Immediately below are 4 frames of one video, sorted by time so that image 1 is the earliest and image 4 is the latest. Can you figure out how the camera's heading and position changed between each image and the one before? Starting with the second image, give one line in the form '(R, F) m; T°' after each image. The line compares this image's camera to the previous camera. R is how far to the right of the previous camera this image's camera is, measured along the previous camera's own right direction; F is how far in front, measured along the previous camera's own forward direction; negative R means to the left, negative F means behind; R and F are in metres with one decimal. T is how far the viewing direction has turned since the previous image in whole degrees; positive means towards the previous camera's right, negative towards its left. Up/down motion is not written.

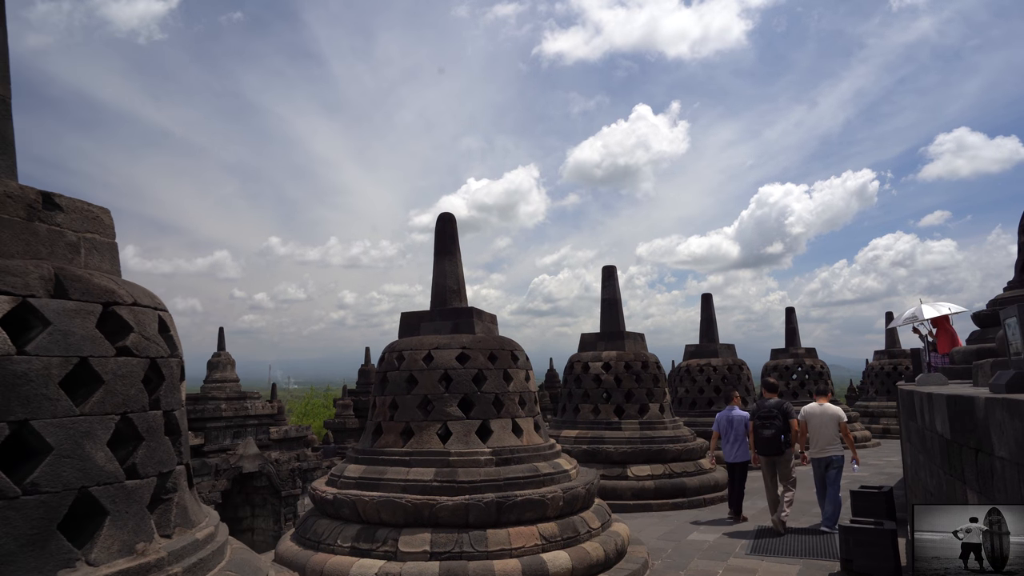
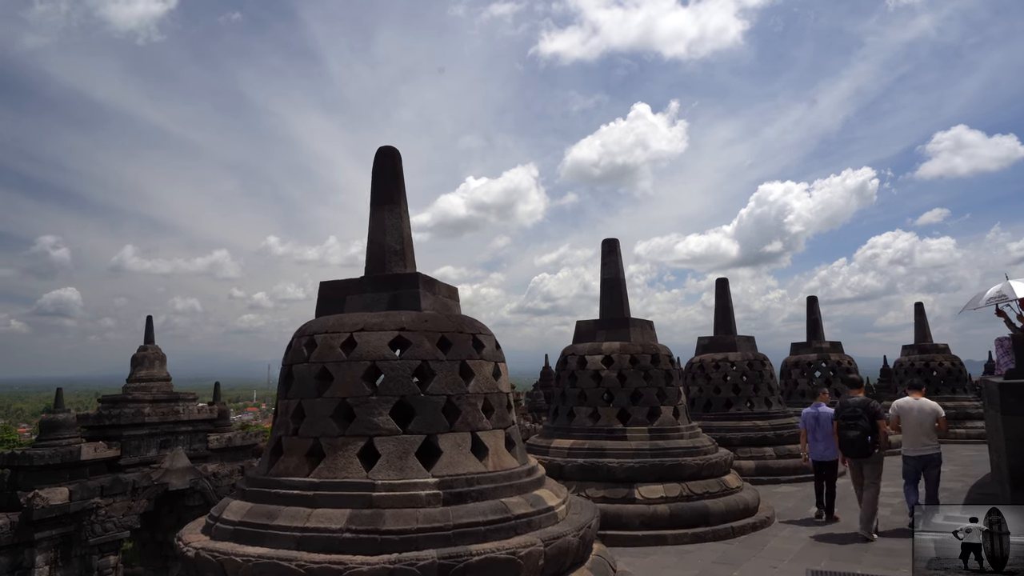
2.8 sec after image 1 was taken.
(+0.2, +1.6) m; 0°
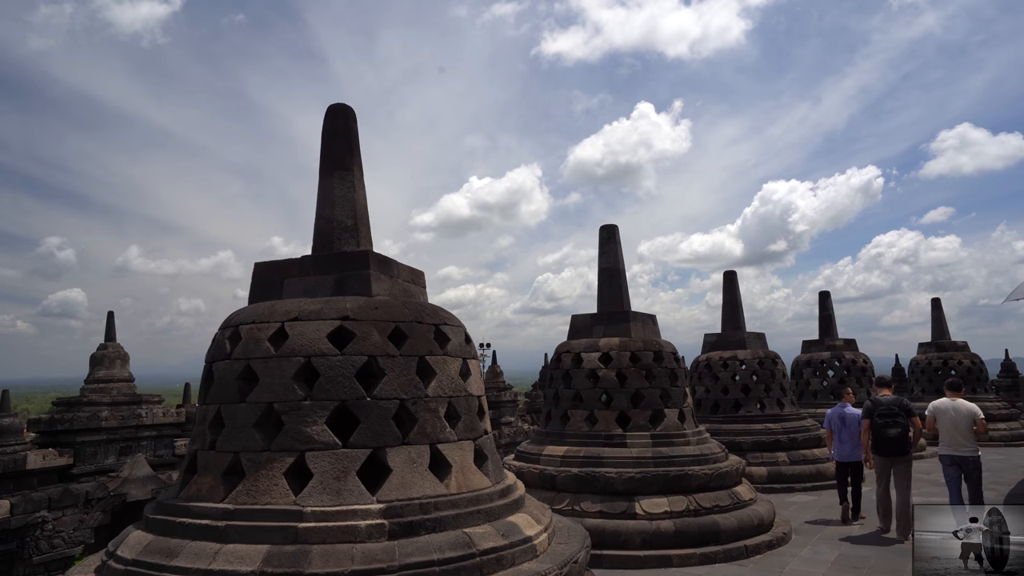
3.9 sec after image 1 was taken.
(+0.2, +0.7) m; 0°
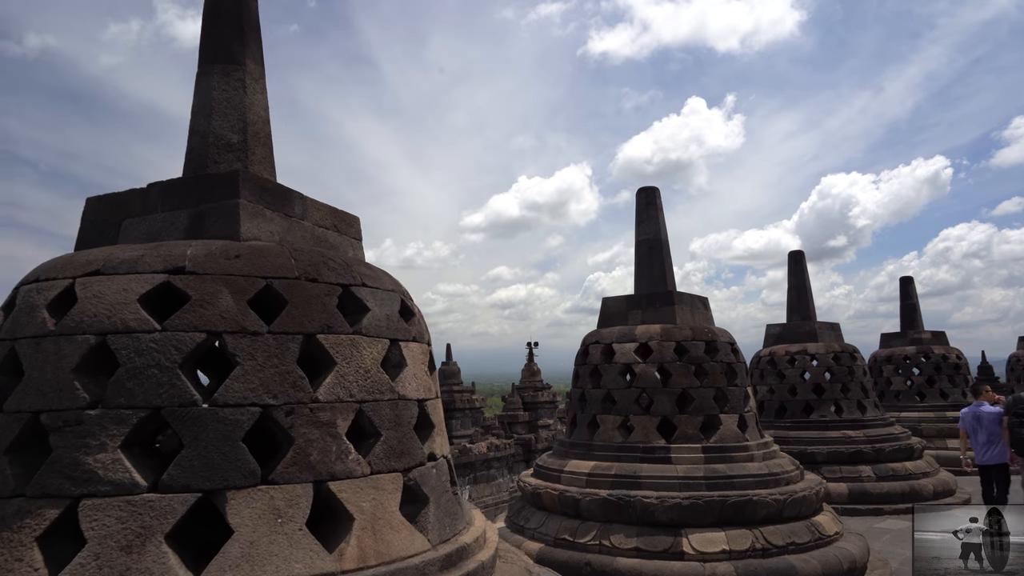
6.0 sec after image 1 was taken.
(+0.3, +1.2) m; -5°
